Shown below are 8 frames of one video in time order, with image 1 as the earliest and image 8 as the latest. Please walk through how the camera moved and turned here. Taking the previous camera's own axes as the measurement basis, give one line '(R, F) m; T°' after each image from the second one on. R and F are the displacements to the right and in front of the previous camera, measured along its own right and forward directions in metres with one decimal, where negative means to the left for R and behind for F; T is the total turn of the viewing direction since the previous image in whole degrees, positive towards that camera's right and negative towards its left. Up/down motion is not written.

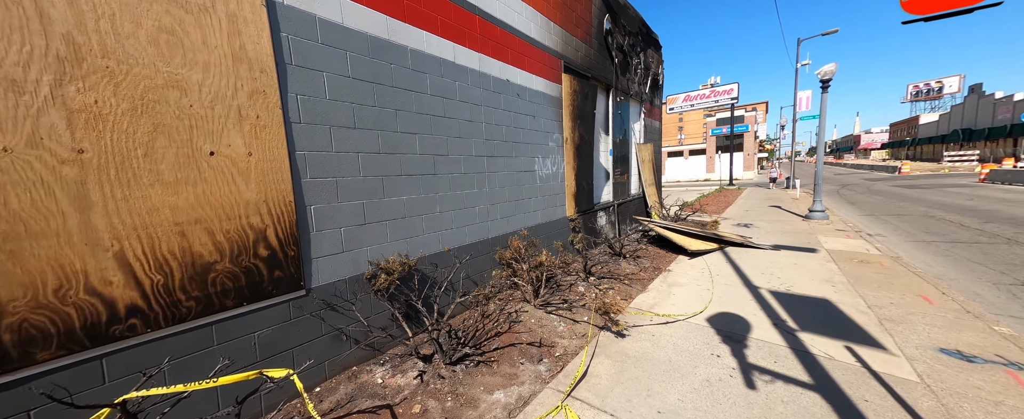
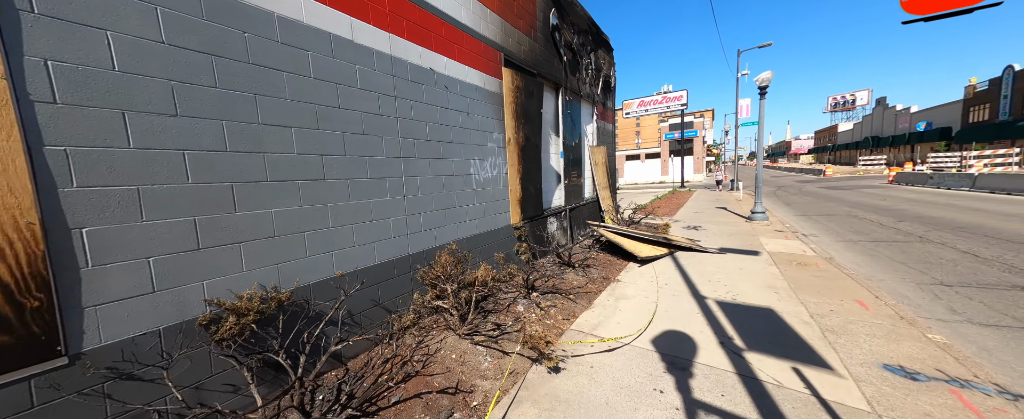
(+0.2, +0.3) m; +6°
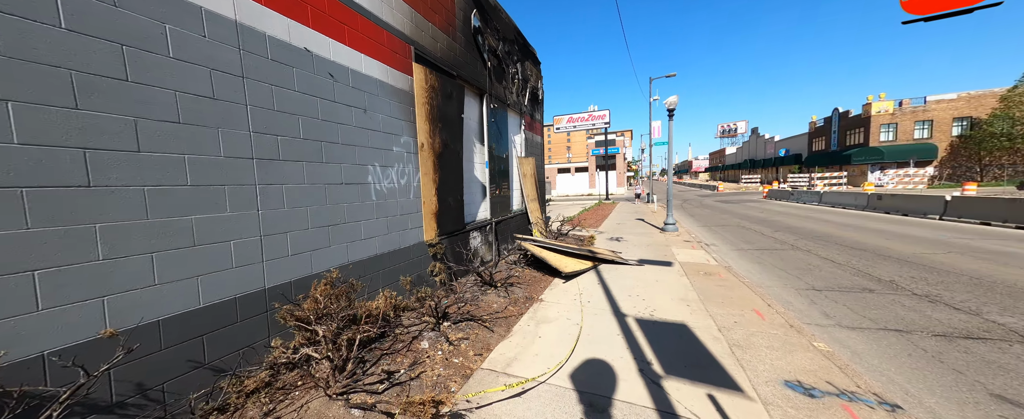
(+0.2, +0.3) m; +11°
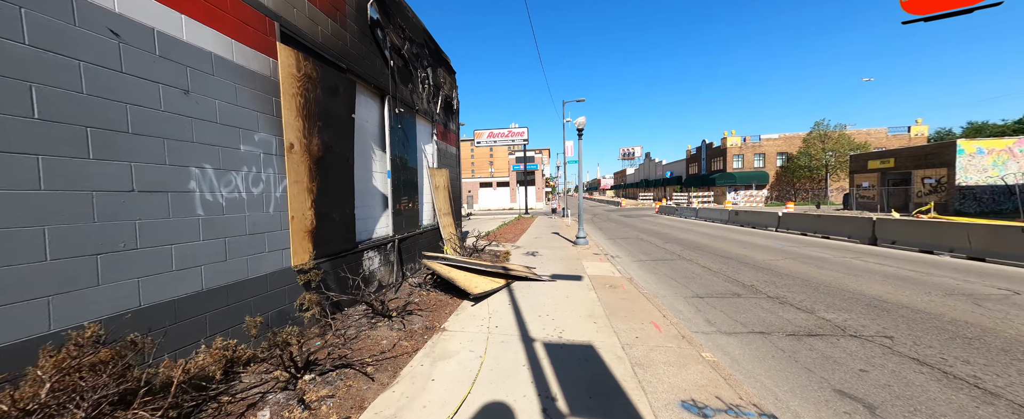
(+0.2, +0.3) m; +13°
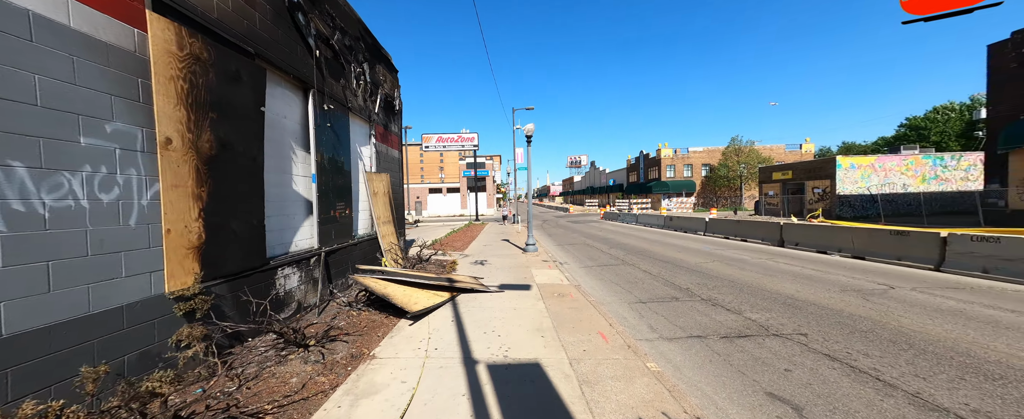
(+0.1, +0.2) m; +8°
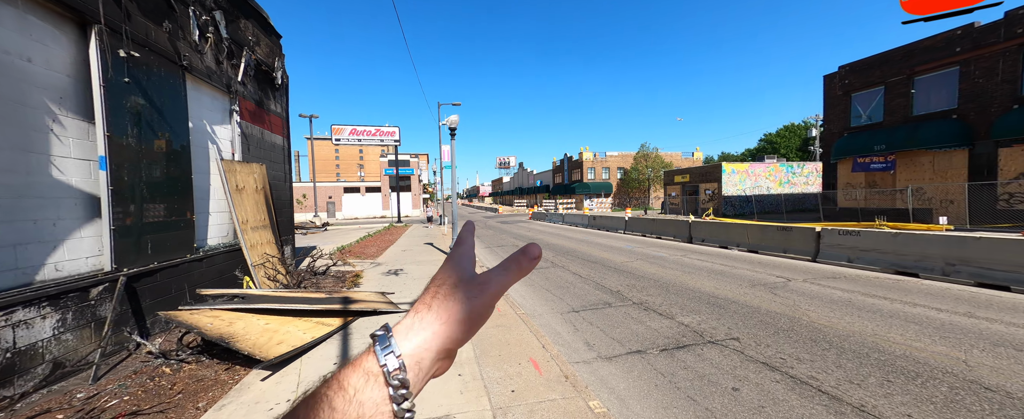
(+0.2, +1.0) m; +12°
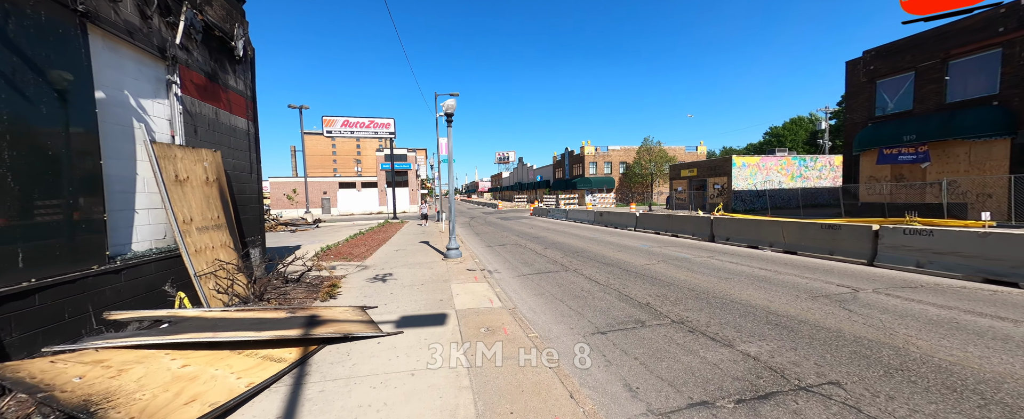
(-0.1, +1.2) m; 0°
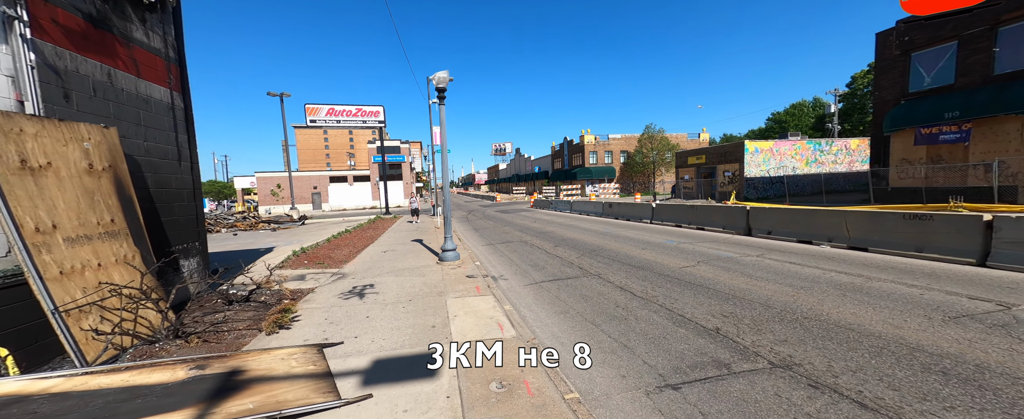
(-0.2, +1.6) m; 0°
